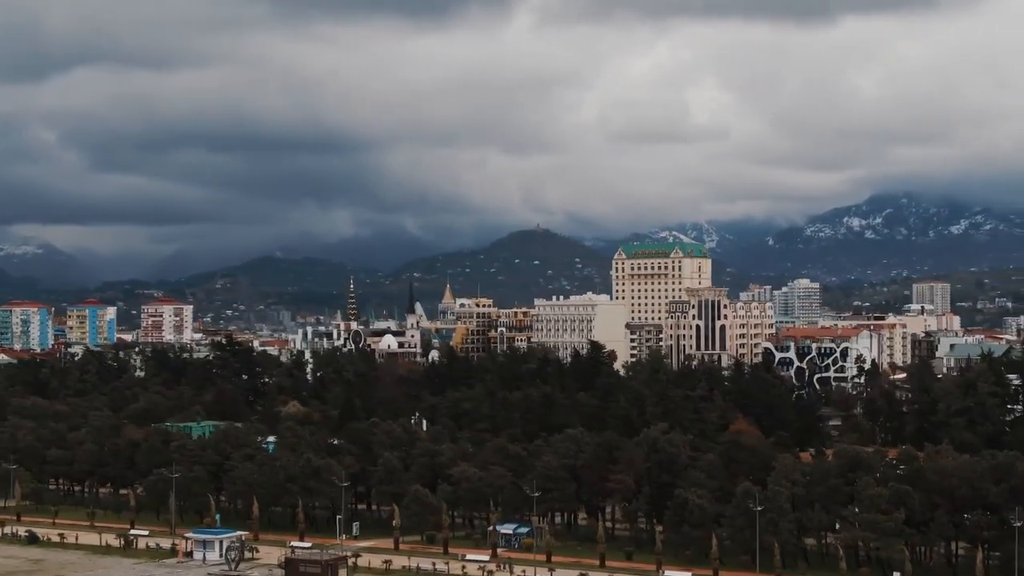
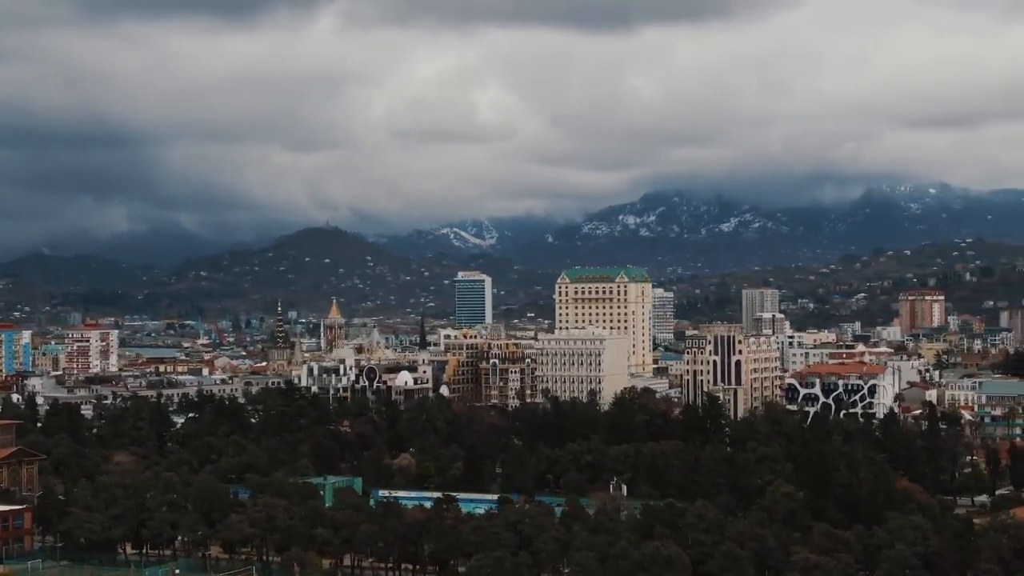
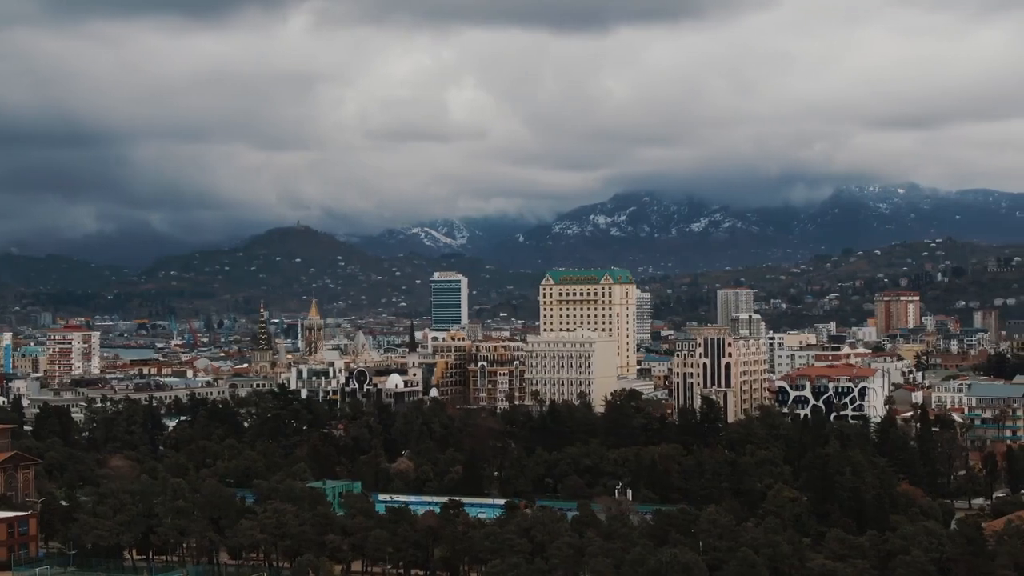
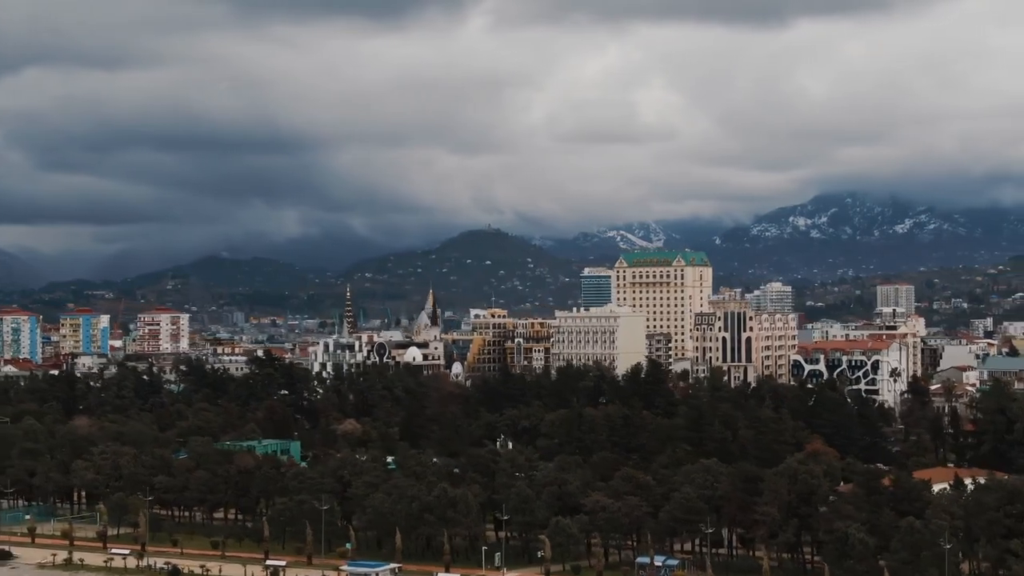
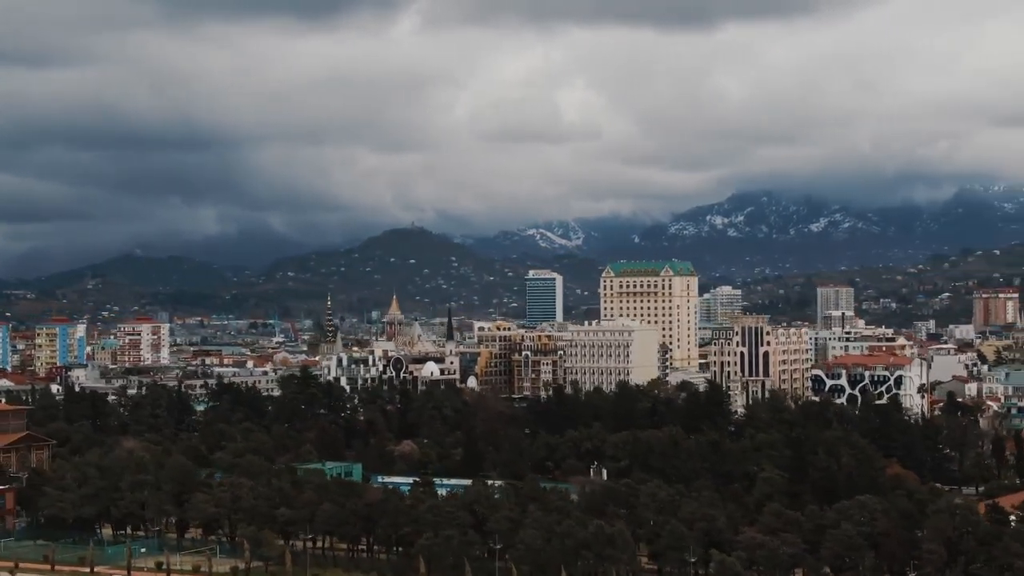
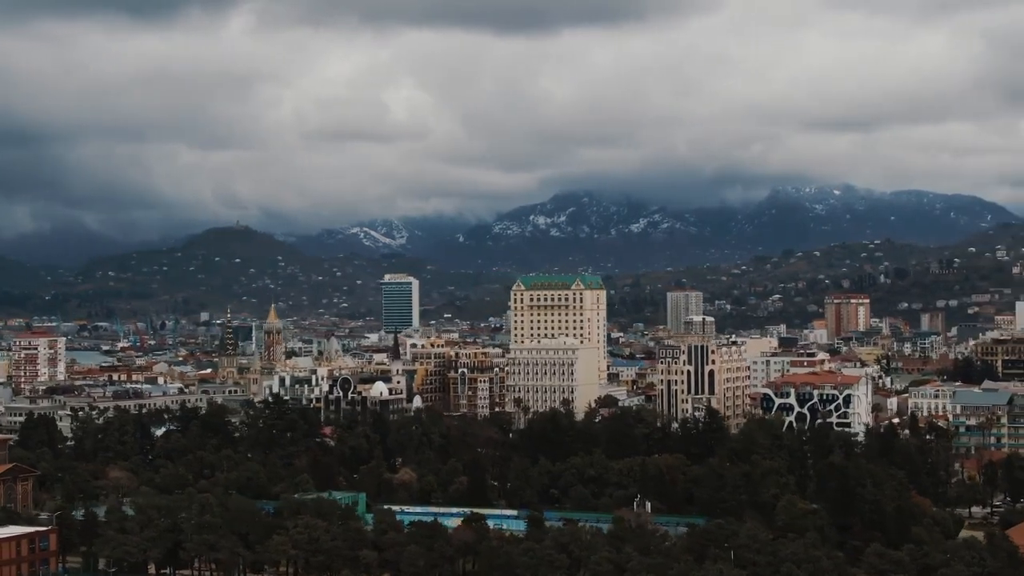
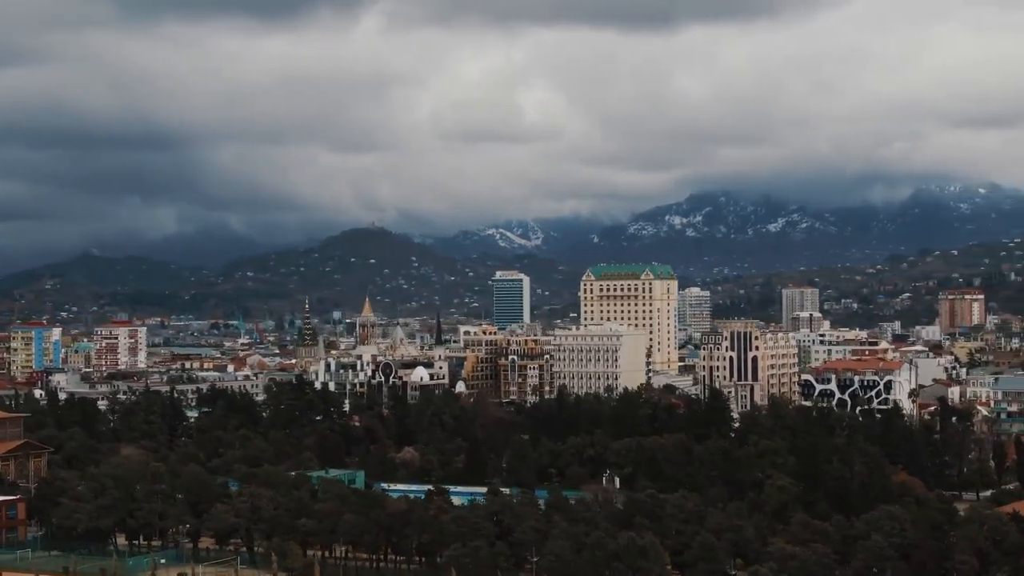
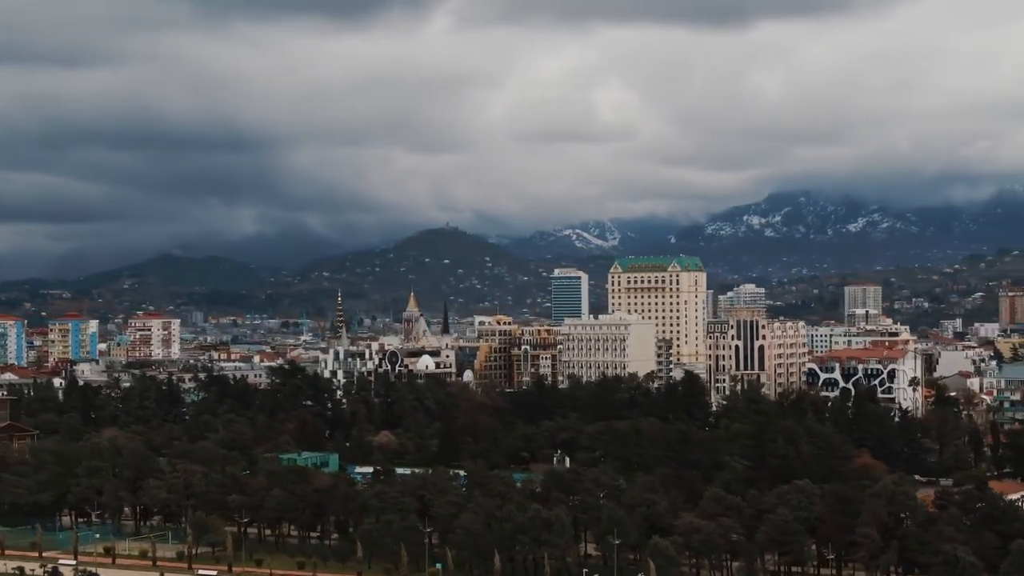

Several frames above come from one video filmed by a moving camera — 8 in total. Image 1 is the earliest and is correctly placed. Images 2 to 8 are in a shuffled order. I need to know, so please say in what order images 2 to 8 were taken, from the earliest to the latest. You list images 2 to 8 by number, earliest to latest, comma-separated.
4, 8, 5, 7, 2, 3, 6
